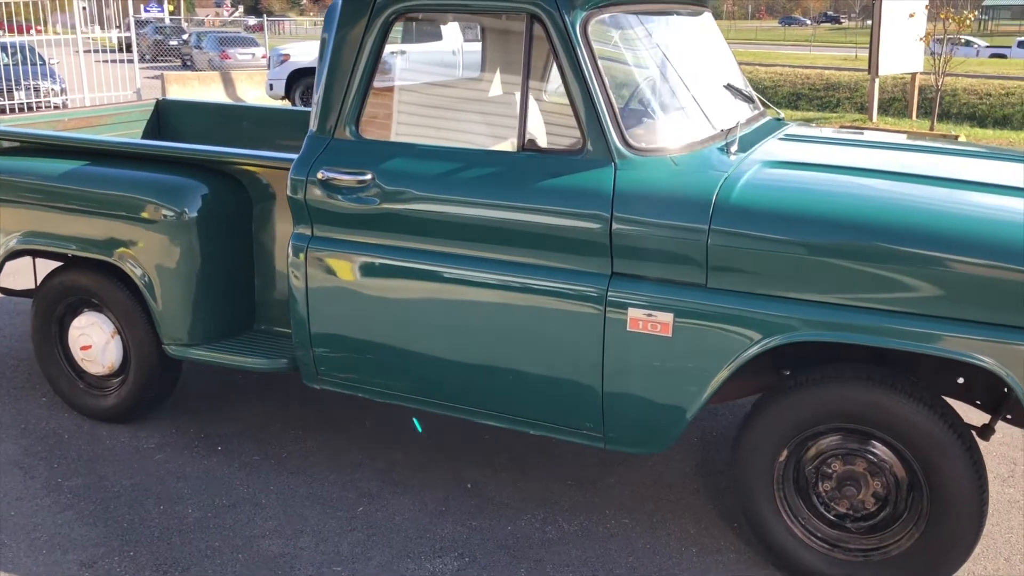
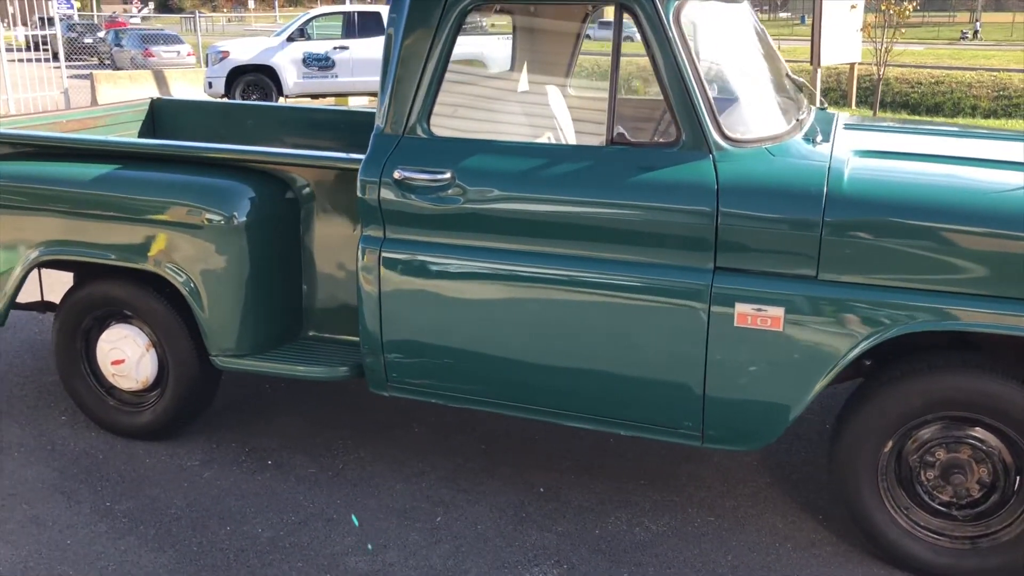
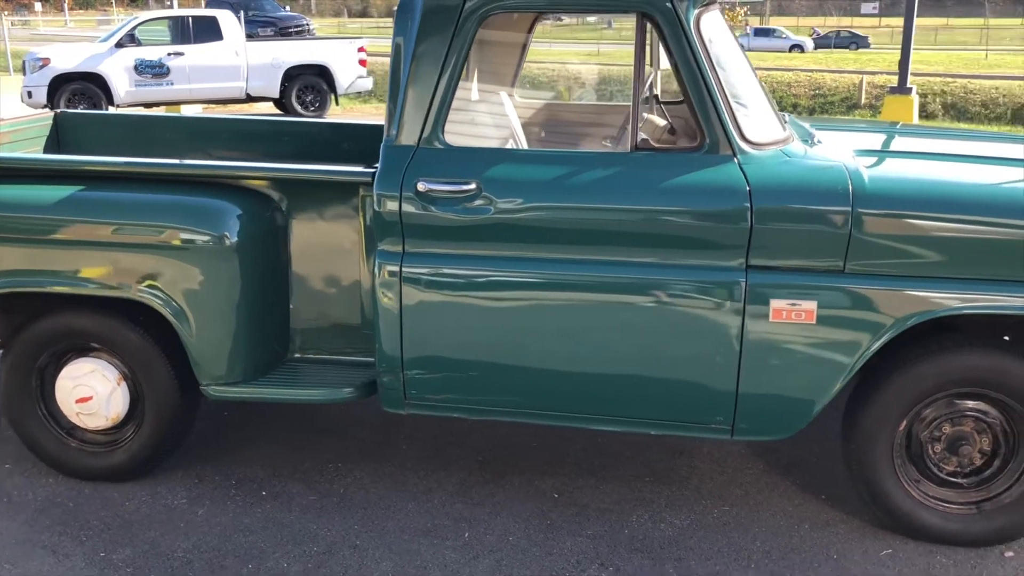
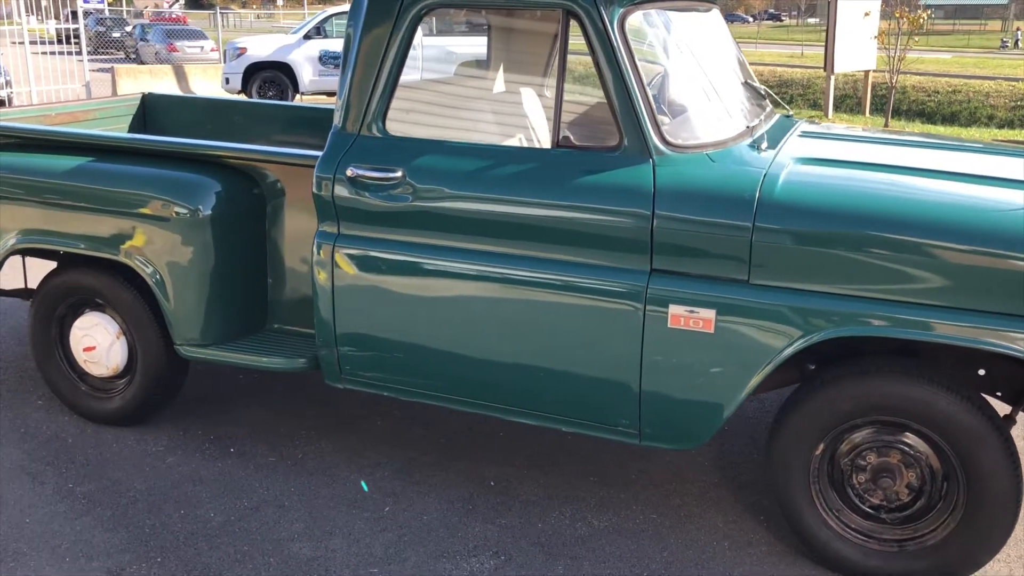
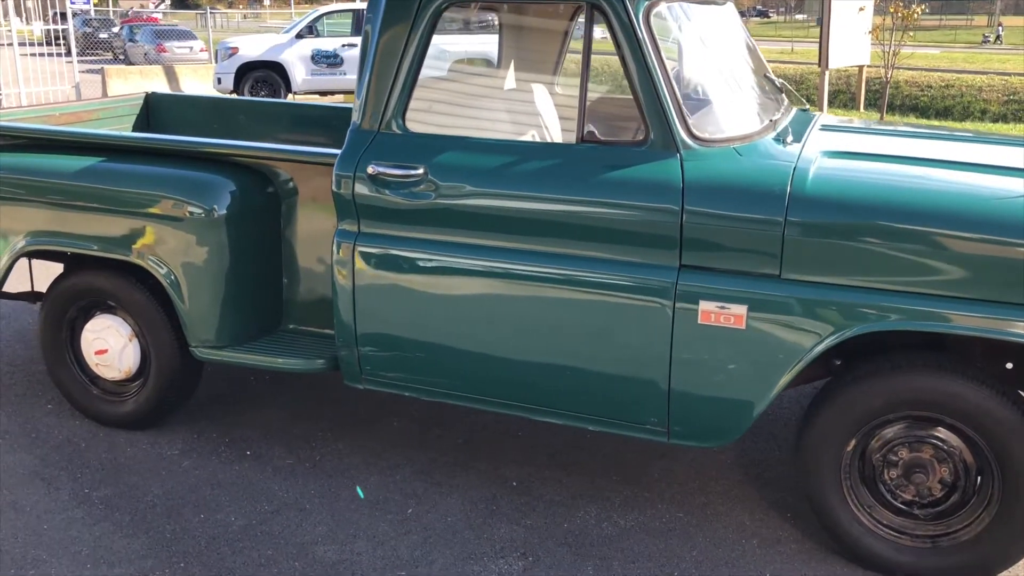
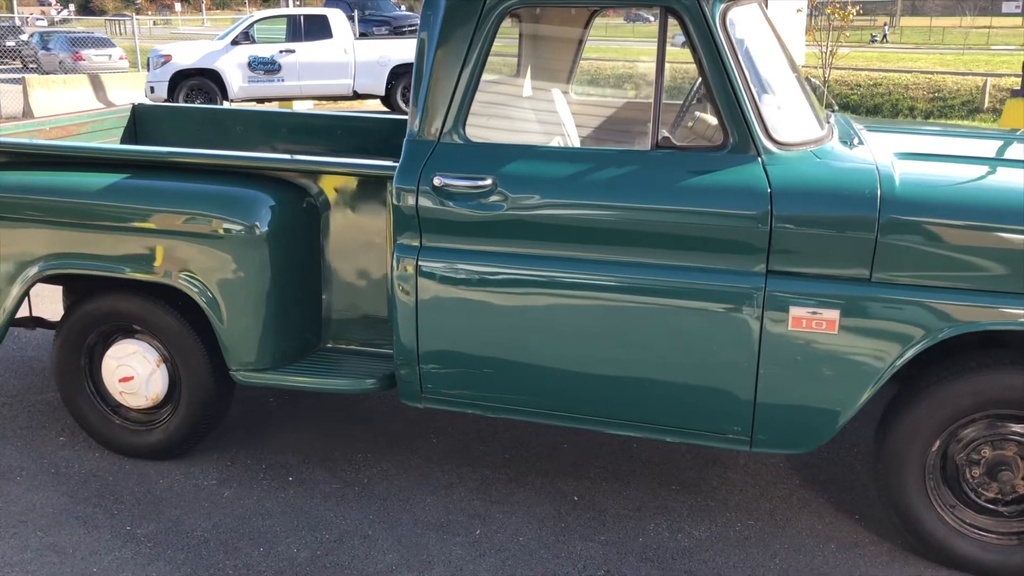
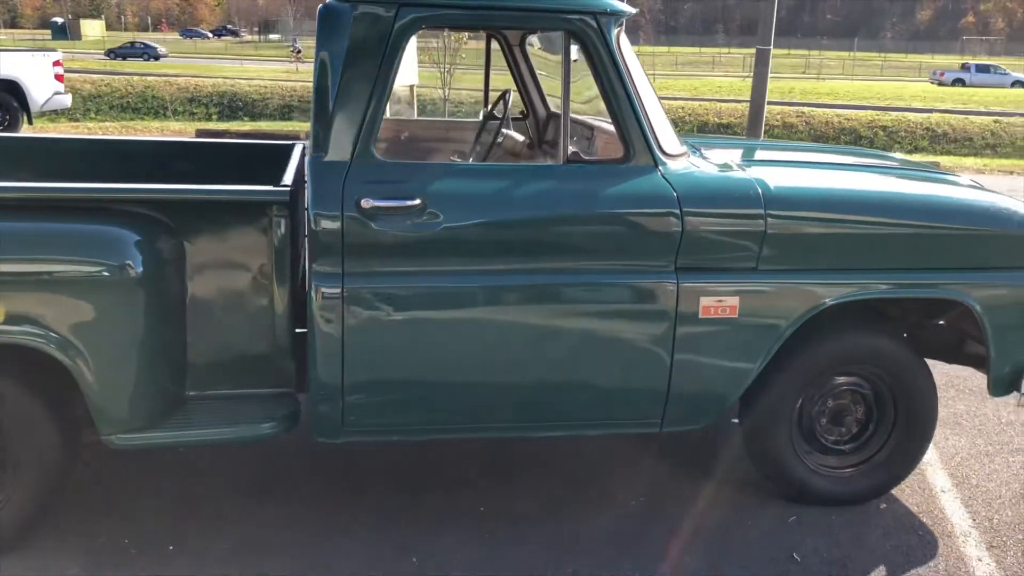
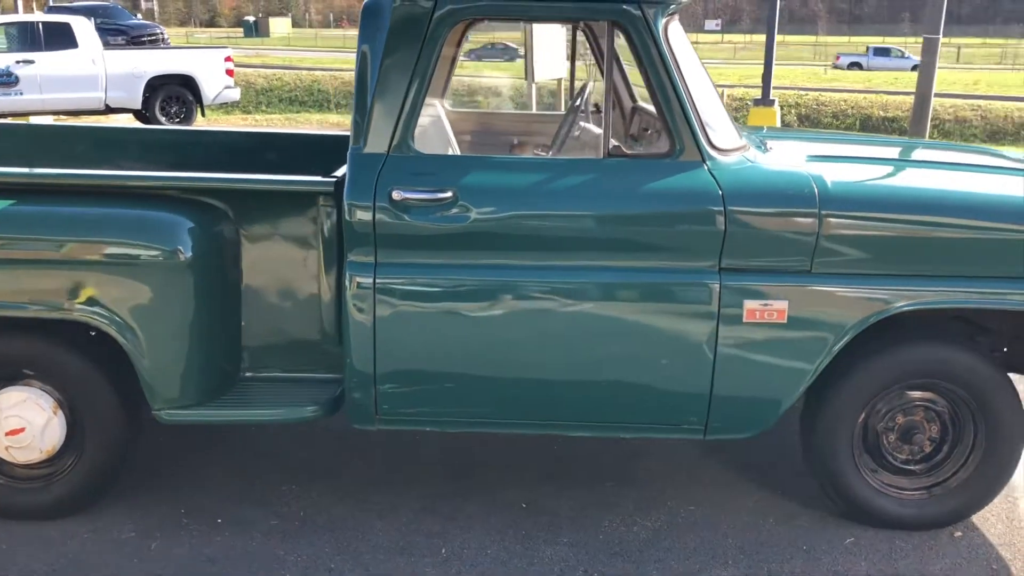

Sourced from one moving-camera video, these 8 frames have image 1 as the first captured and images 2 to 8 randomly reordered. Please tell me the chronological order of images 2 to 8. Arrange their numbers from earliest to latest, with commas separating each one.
4, 5, 2, 6, 3, 8, 7
